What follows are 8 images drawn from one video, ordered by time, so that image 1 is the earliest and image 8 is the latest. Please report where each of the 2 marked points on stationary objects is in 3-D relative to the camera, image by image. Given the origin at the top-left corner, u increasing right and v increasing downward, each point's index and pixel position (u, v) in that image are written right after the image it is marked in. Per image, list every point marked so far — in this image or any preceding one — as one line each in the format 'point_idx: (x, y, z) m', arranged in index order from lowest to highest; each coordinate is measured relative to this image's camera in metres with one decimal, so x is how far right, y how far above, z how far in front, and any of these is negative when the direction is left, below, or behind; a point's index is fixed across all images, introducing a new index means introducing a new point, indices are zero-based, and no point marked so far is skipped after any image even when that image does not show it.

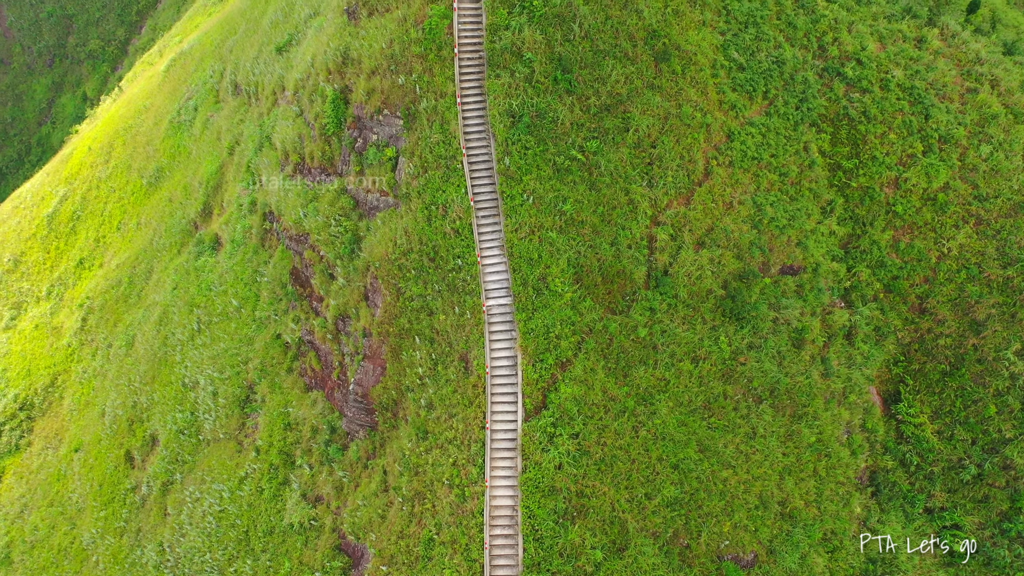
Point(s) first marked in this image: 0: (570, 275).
0: (+1.4, +0.3, +19.1) m
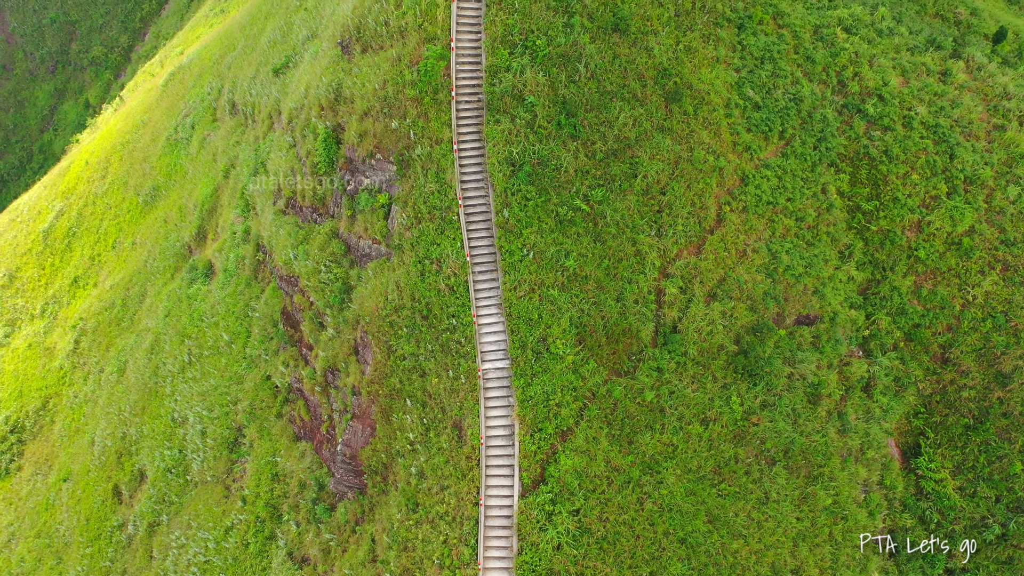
0: (+1.3, -1.0, +17.8) m
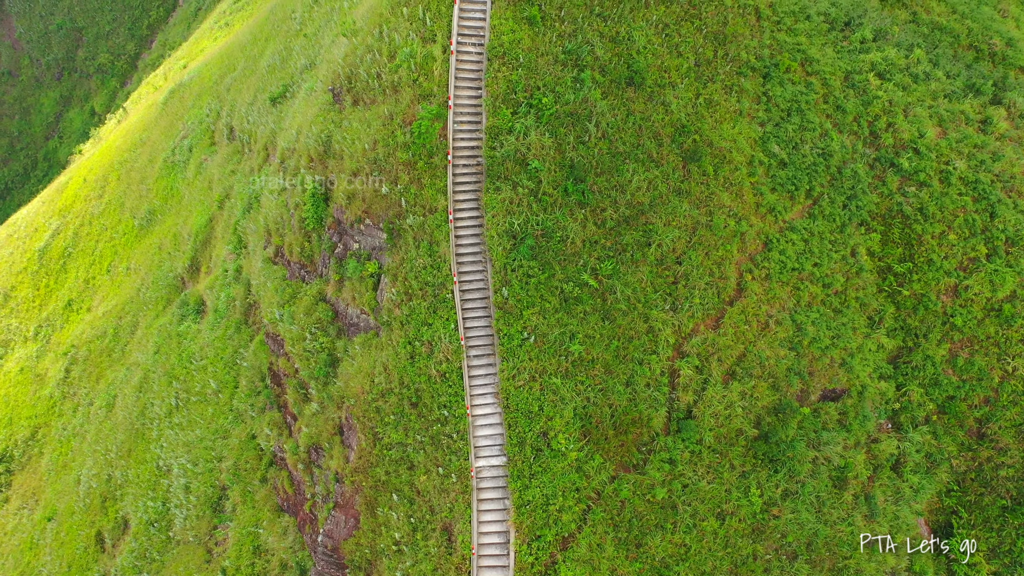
0: (+1.3, -2.8, +16.1) m
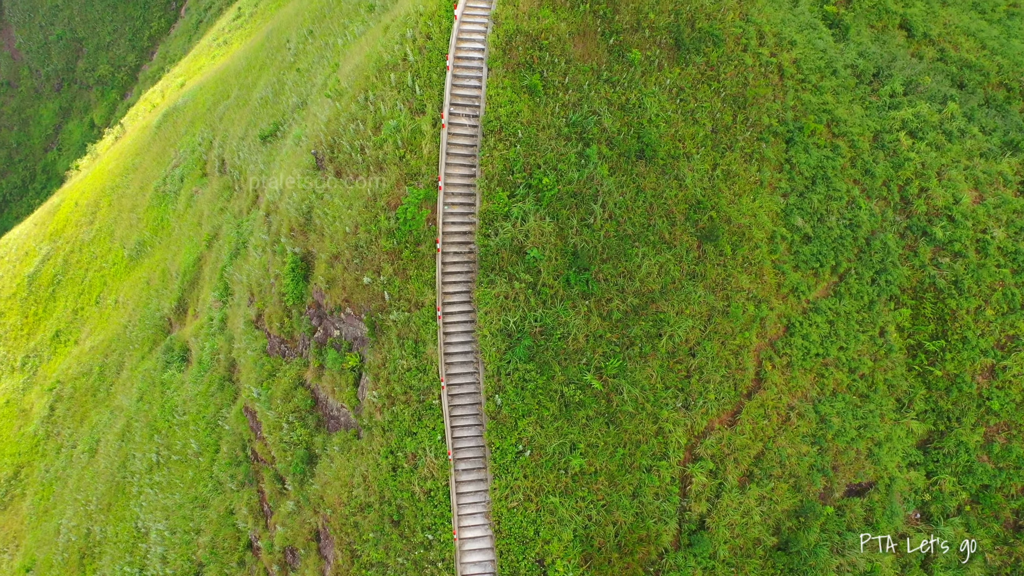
0: (+1.1, -4.7, +14.4) m
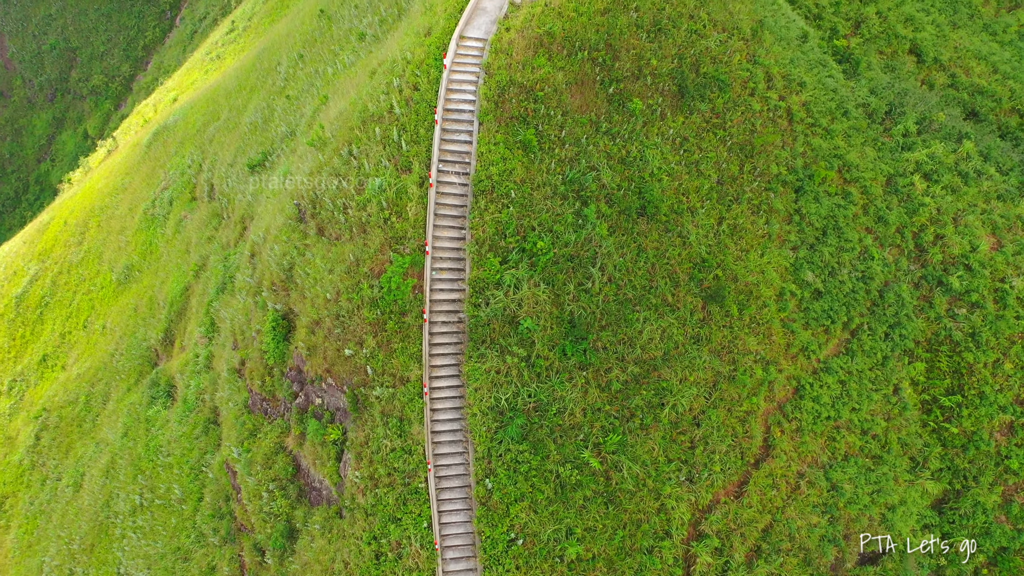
0: (+1.0, -5.9, +13.4) m
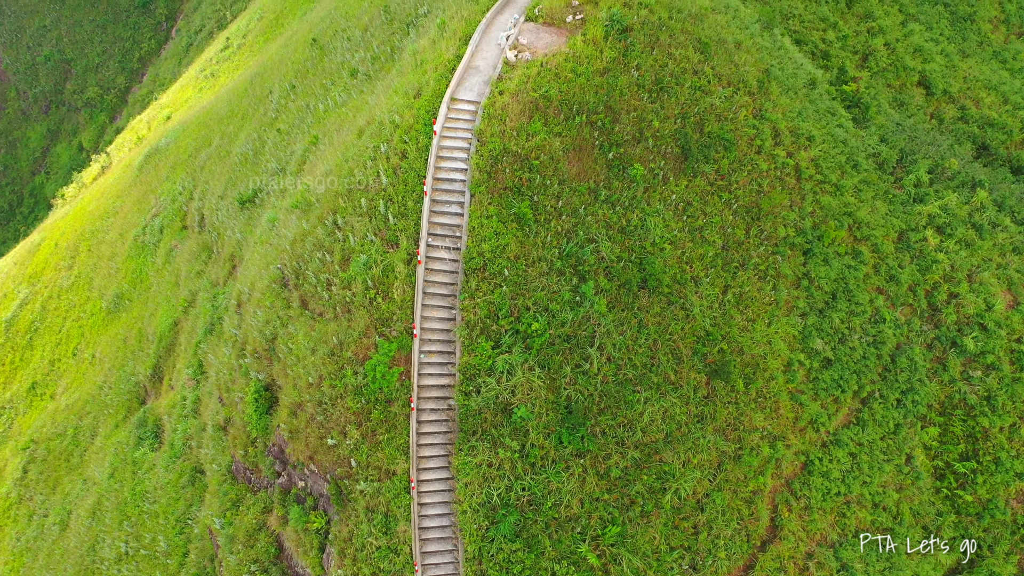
0: (+0.9, -7.3, +12.6) m
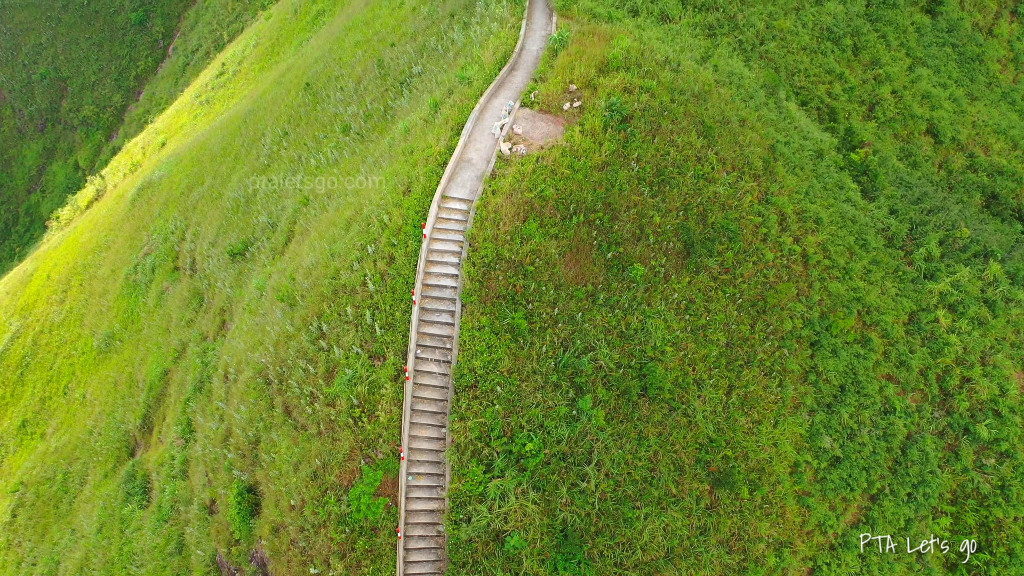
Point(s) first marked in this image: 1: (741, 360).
0: (+0.7, -9.2, +11.9) m
1: (+4.3, -1.4, +15.5) m
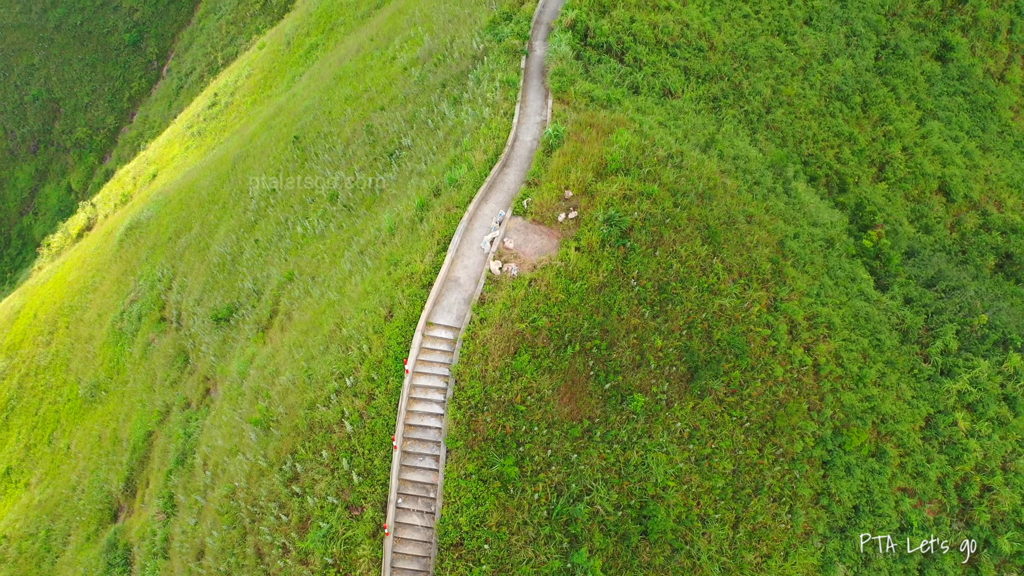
0: (+0.6, -11.4, +10.8) m
1: (+4.2, -3.6, +14.4) m
